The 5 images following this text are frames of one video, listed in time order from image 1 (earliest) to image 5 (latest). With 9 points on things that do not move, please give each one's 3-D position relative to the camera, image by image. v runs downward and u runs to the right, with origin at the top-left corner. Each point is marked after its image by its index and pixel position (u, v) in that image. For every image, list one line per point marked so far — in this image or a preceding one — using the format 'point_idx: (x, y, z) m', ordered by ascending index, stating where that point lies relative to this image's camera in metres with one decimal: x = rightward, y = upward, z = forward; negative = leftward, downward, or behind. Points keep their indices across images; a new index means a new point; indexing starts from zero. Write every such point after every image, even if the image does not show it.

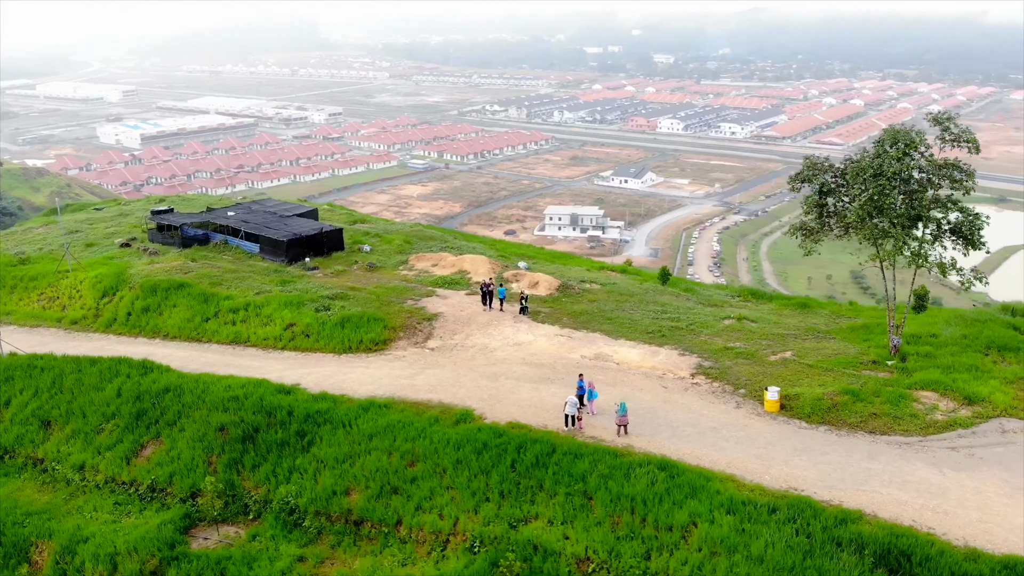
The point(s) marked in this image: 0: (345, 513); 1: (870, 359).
0: (-2.6, -3.5, +13.0) m
1: (+6.9, -1.3, +15.9) m
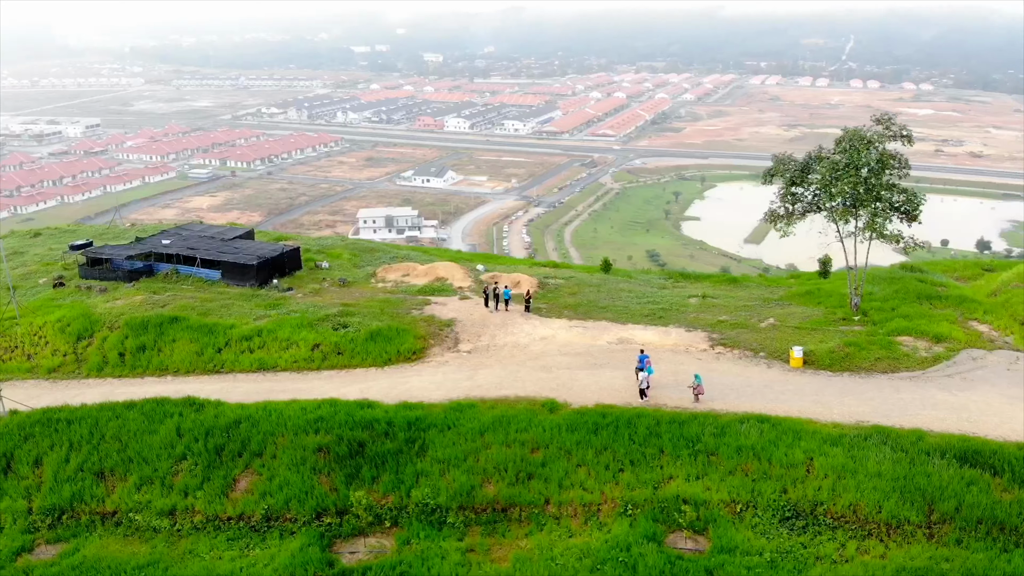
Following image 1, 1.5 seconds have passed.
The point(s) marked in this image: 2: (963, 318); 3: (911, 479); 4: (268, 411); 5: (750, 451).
0: (-0.4, -3.7, +14.3) m
1: (+7.7, -0.7, +19.6) m
2: (+10.4, -0.7, +19.1) m
3: (+6.2, -2.9, +13.0) m
4: (-4.8, -2.5, +16.7) m
5: (+4.1, -2.8, +14.2) m
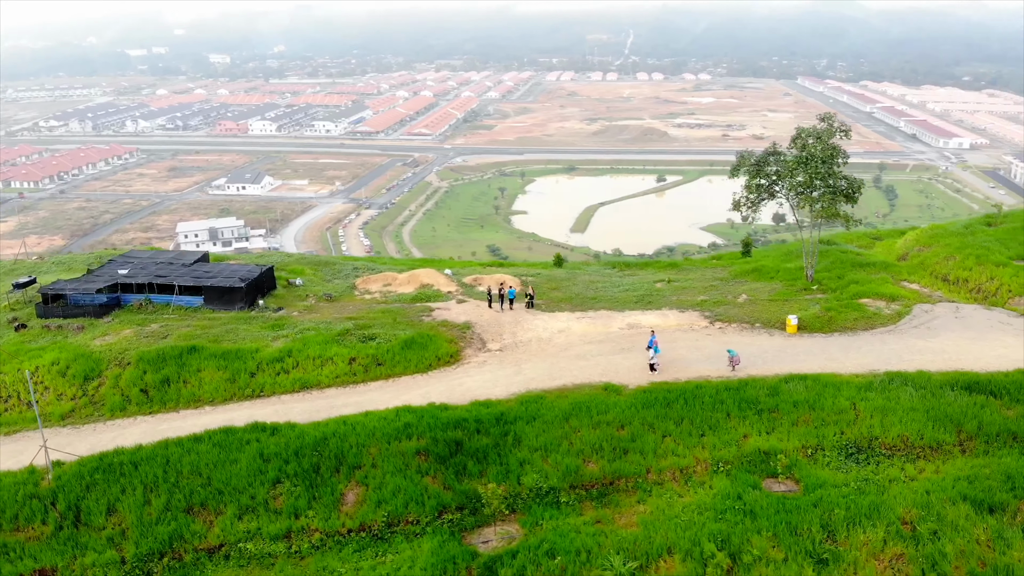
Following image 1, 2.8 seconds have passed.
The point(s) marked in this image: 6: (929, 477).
0: (+1.6, -3.6, +16.0) m
1: (+8.0, 0.0, +23.0) m
2: (+10.6, +0.3, +23.1) m
3: (+8.2, -2.3, +16.3) m
4: (-3.3, -2.8, +17.2) m
5: (+5.9, -2.3, +16.8) m
6: (+7.4, -3.4, +15.0) m
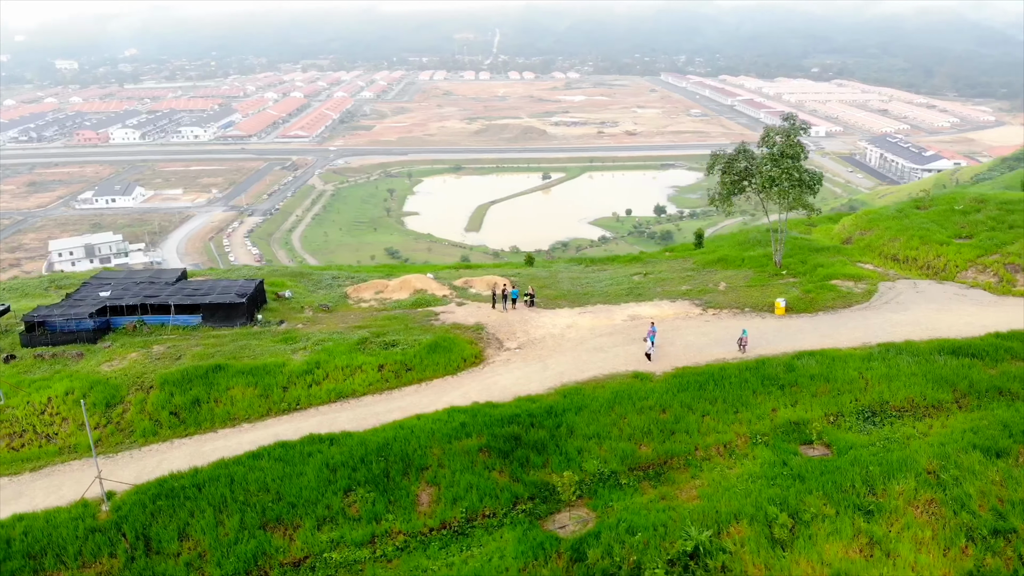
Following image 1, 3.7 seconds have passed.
0: (+2.9, -3.5, +17.2) m
1: (+7.8, +0.5, +25.1) m
2: (+10.4, +0.8, +25.7) m
3: (+9.3, -1.9, +18.6) m
4: (-2.3, -3.0, +17.7) m
5: (+6.8, -2.0, +18.8) m
6: (+8.7, -2.9, +17.2) m
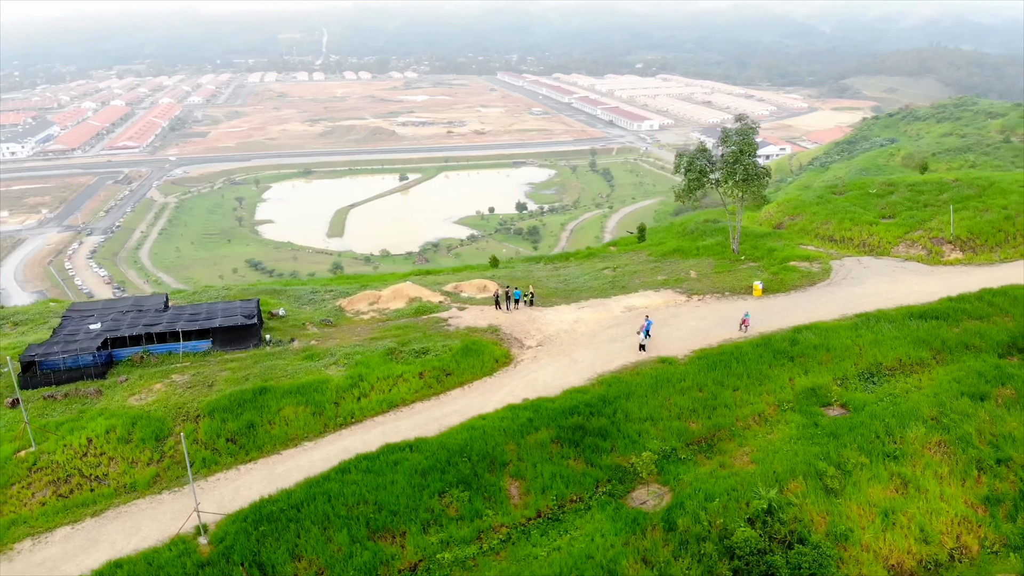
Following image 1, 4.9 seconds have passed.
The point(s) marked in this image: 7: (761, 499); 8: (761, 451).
0: (+4.3, -3.3, +19.1) m
1: (+7.3, +1.0, +27.8) m
2: (+9.7, +1.5, +28.8) m
3: (+10.2, -1.2, +21.6) m
4: (-0.8, -3.2, +18.5) m
5: (+7.8, -1.5, +21.4) m
6: (+10.0, -2.3, +20.2) m
7: (+5.1, -4.3, +17.1) m
8: (+5.5, -3.6, +18.7) m
